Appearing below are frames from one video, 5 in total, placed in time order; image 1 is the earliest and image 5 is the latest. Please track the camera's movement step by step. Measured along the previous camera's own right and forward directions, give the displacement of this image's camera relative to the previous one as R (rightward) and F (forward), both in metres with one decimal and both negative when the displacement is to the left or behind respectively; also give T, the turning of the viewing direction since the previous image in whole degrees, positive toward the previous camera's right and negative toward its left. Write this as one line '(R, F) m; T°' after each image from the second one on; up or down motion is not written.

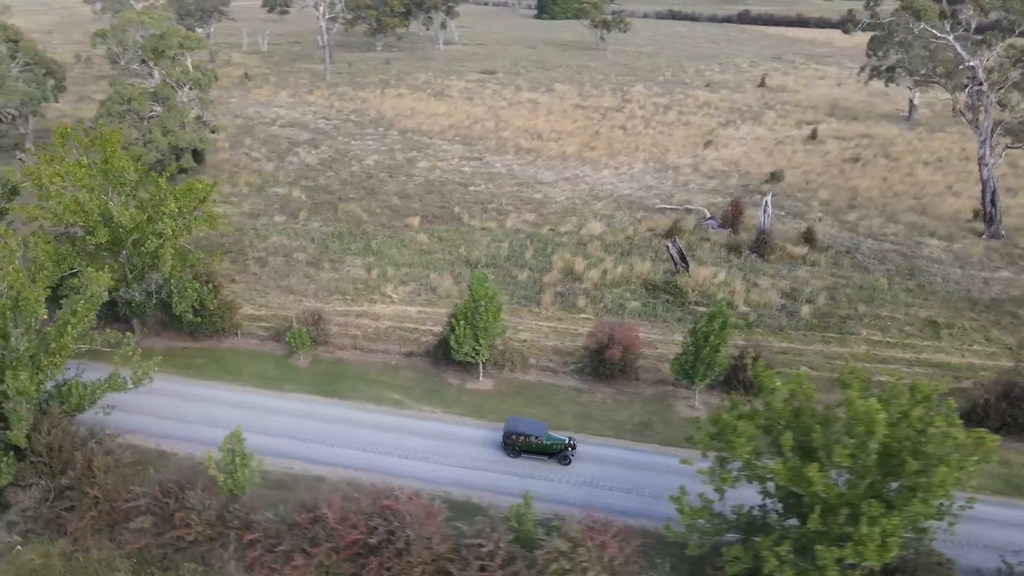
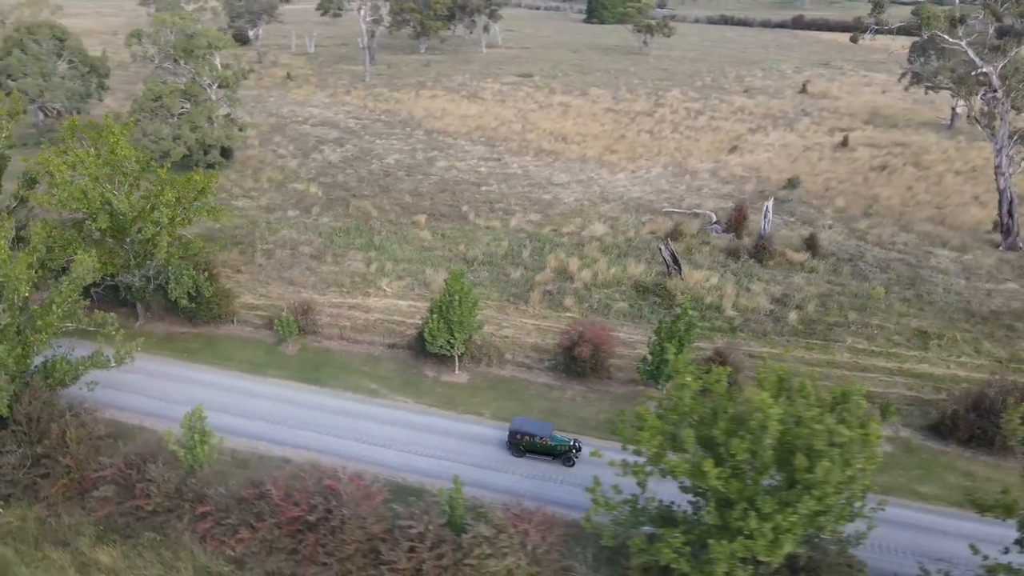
(+1.8, -0.3) m; -4°
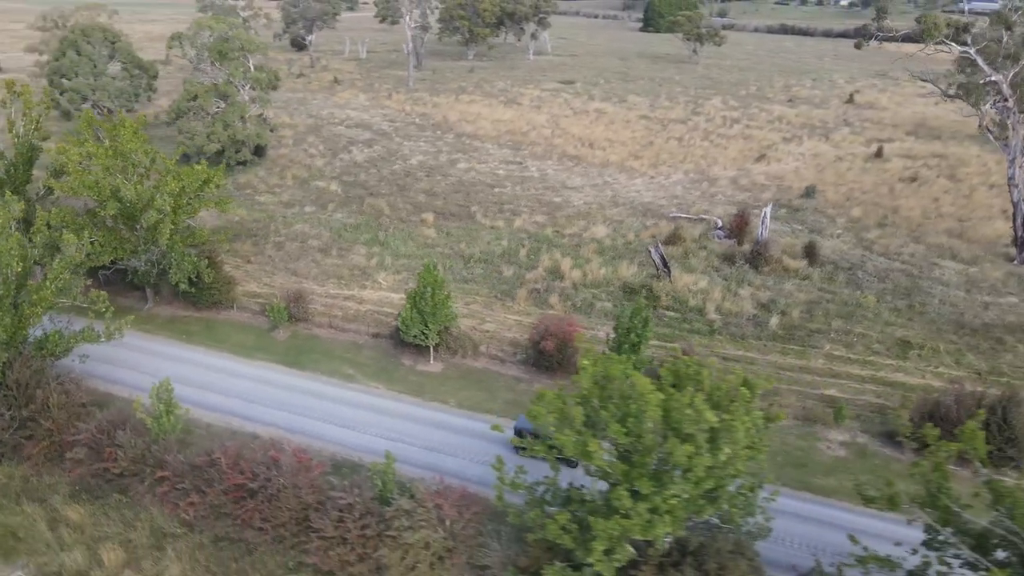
(+2.1, -0.4) m; -4°
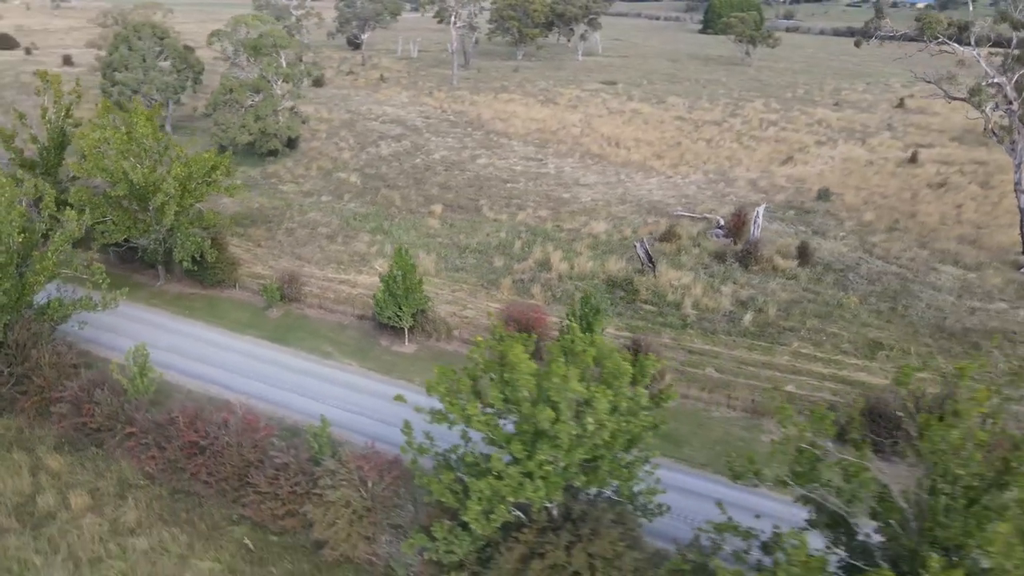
(+2.4, -0.6) m; -5°
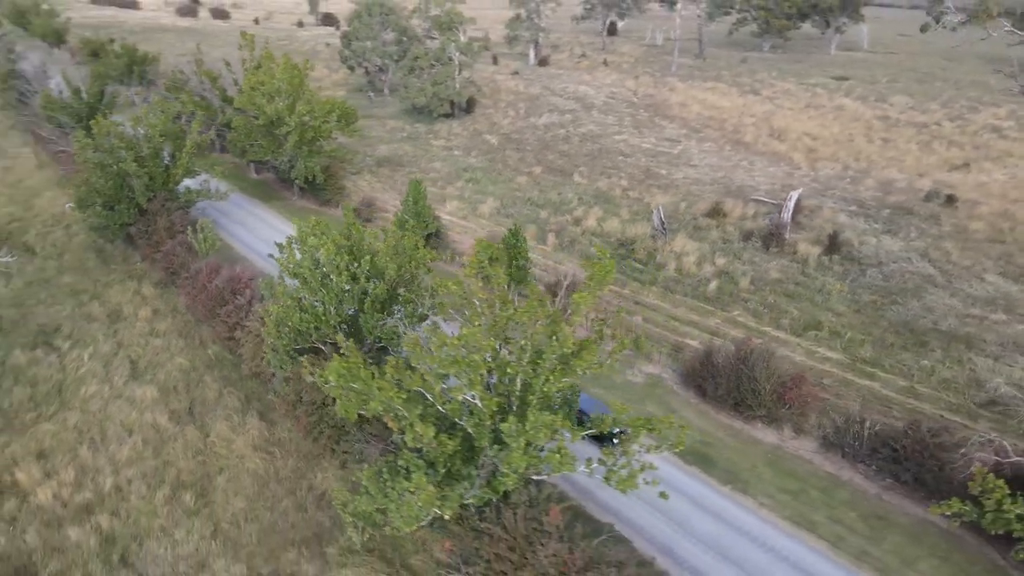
(+8.9, -1.7) m; -21°
